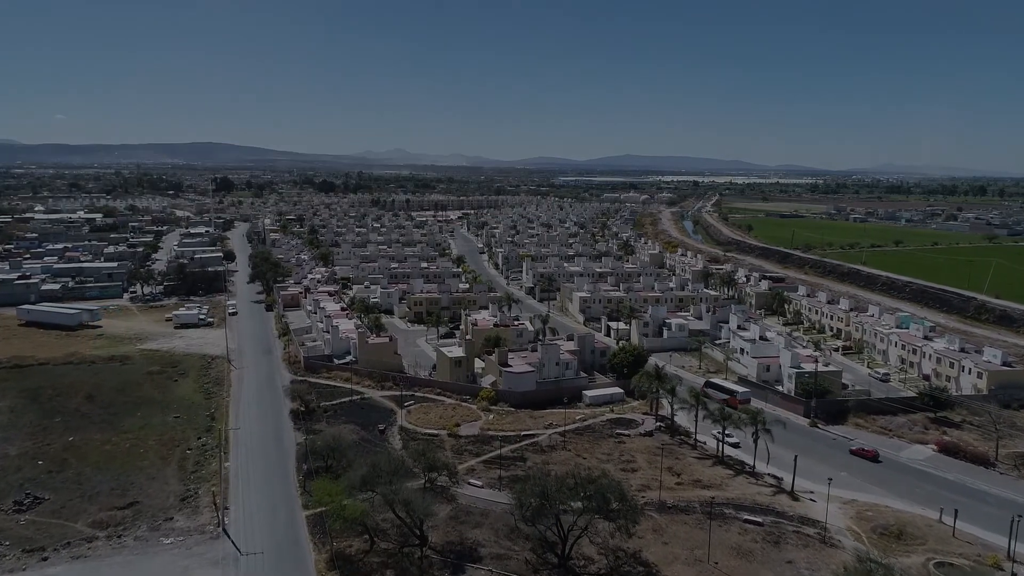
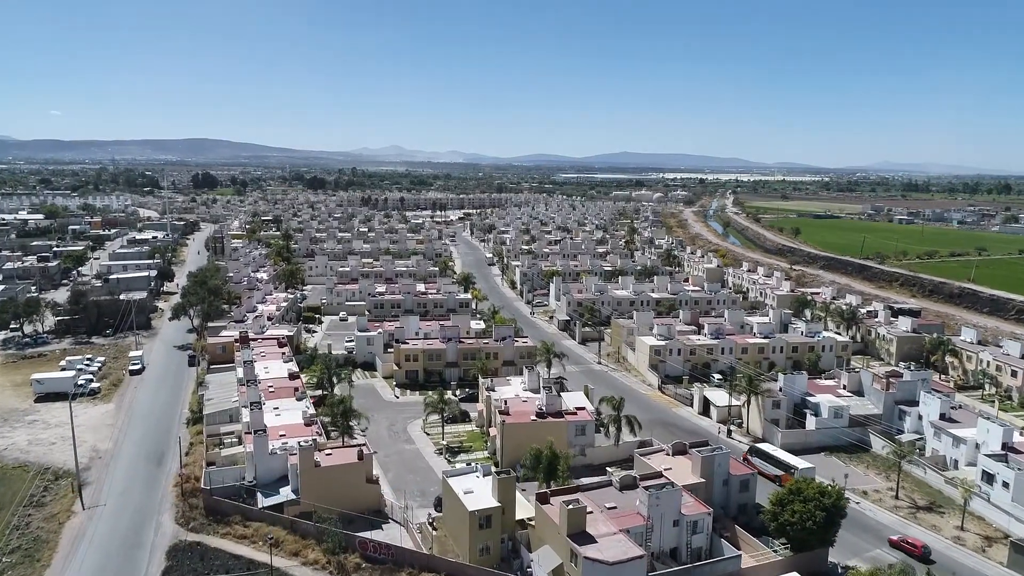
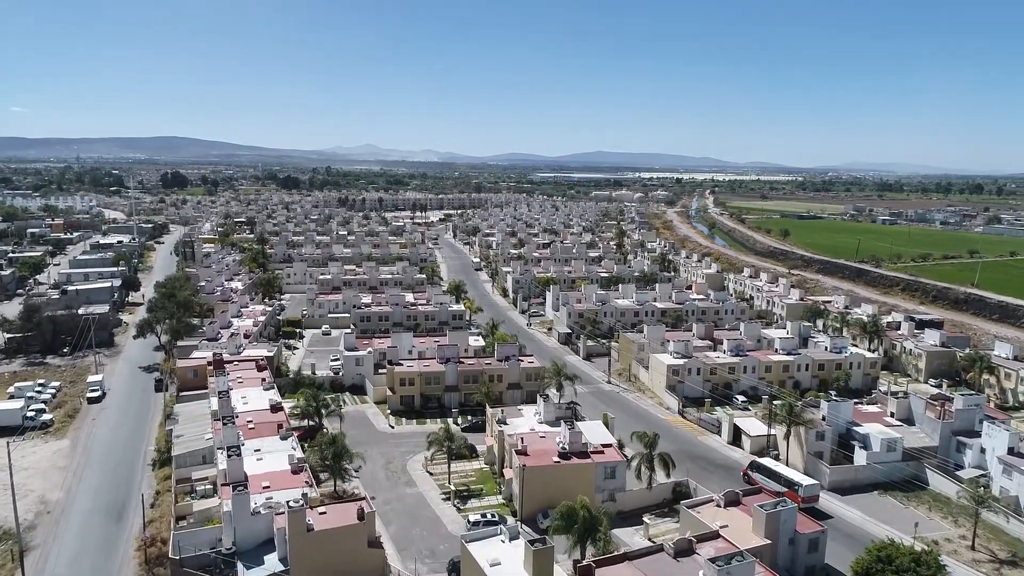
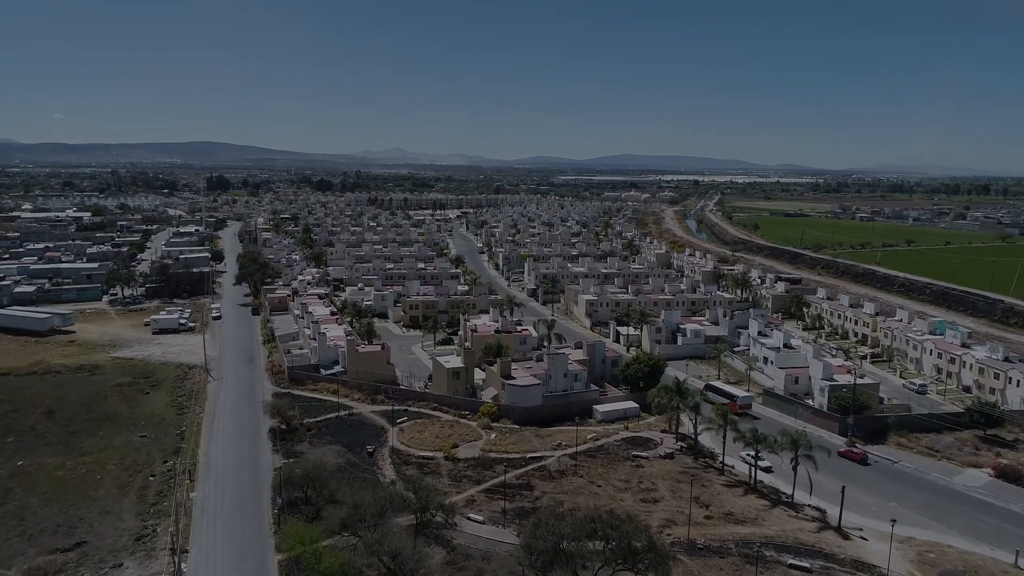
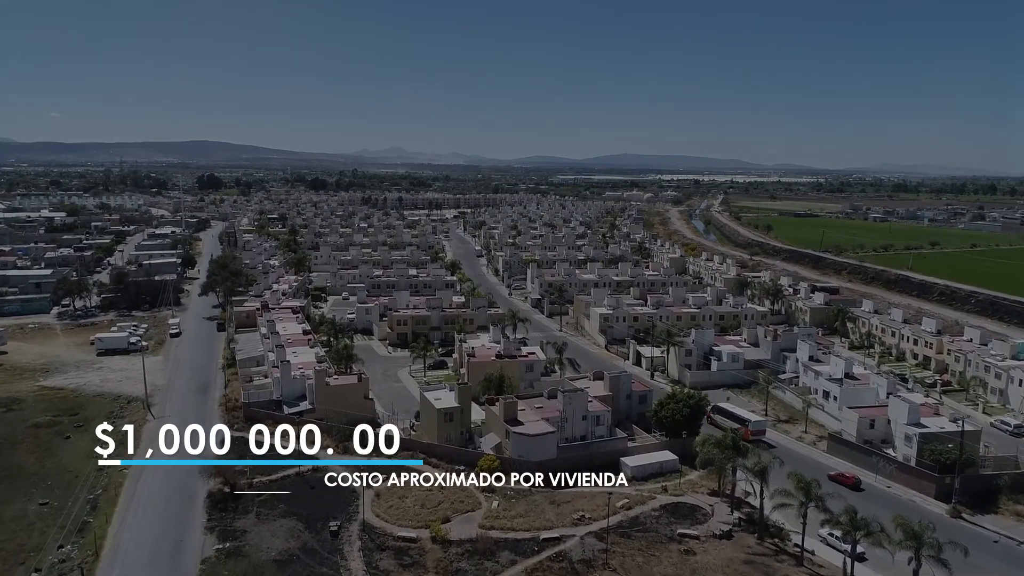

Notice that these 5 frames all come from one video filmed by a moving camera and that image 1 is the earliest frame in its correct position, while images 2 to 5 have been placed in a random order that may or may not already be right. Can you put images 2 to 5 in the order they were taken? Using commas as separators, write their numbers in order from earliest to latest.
4, 5, 2, 3
